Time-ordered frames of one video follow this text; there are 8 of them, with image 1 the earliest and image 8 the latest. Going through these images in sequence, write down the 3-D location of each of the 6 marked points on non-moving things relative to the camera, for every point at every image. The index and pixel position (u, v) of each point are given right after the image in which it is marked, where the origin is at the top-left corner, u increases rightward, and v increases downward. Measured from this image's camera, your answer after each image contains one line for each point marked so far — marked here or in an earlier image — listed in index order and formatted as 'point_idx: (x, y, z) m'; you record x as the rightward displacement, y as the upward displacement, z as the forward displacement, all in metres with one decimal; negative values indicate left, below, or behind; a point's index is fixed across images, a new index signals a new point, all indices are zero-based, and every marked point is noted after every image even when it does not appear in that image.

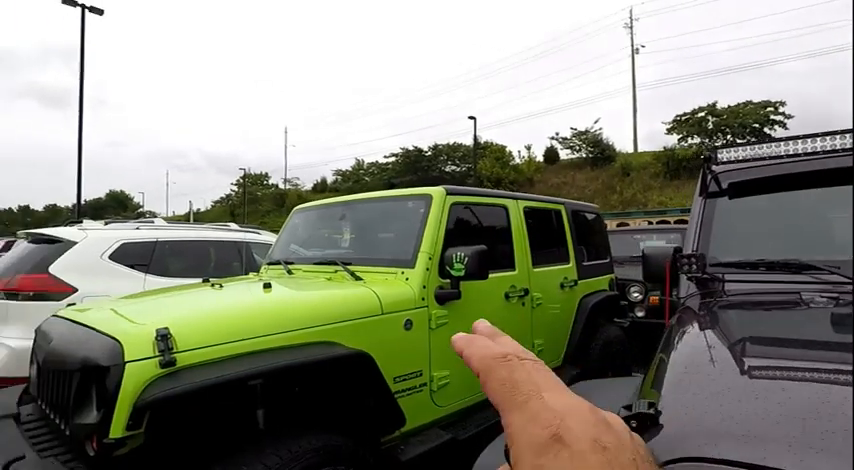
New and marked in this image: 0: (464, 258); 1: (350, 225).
0: (+0.2, -0.1, +2.6) m
1: (-0.5, +0.1, +3.5) m
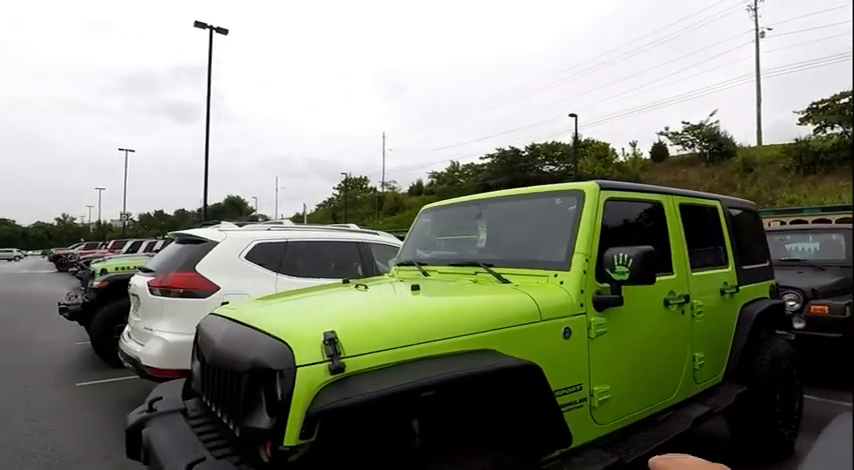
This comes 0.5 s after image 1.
0: (+0.9, -0.1, +2.4) m
1: (+0.4, +0.1, +3.3) m
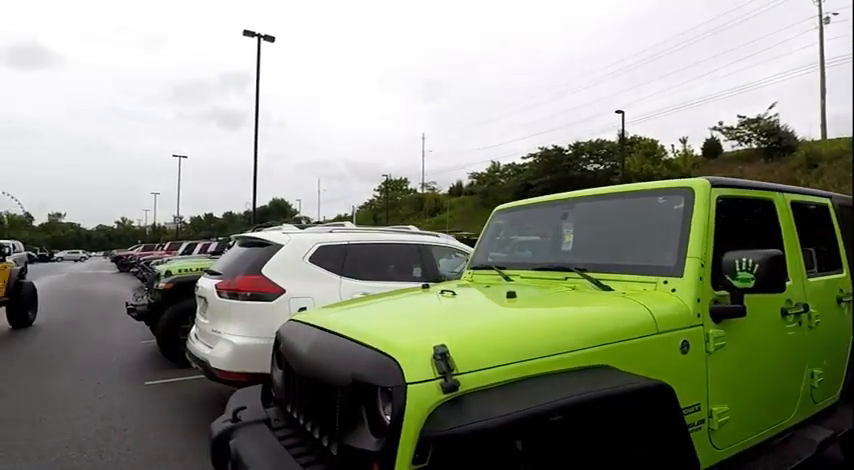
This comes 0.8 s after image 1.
0: (+1.3, -0.1, +2.1) m
1: (+0.8, 0.0, +3.1) m
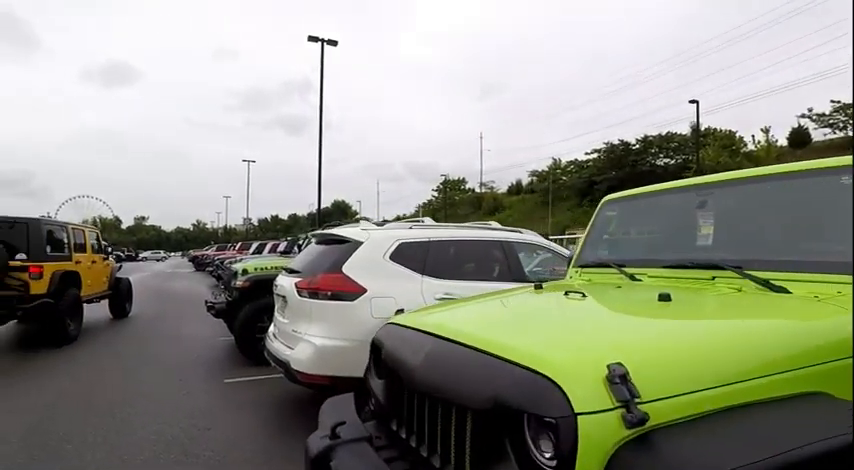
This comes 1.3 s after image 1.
0: (+1.7, -0.1, +1.6) m
1: (+1.4, +0.1, +2.6) m
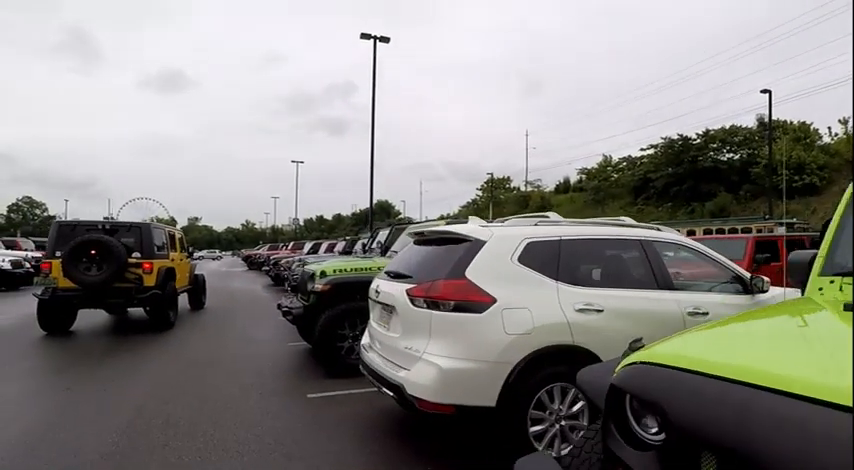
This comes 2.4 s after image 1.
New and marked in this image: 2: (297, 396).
0: (+2.4, -0.1, +0.6) m
1: (+2.2, +0.1, +1.7) m
2: (-1.5, -1.8, +6.1) m
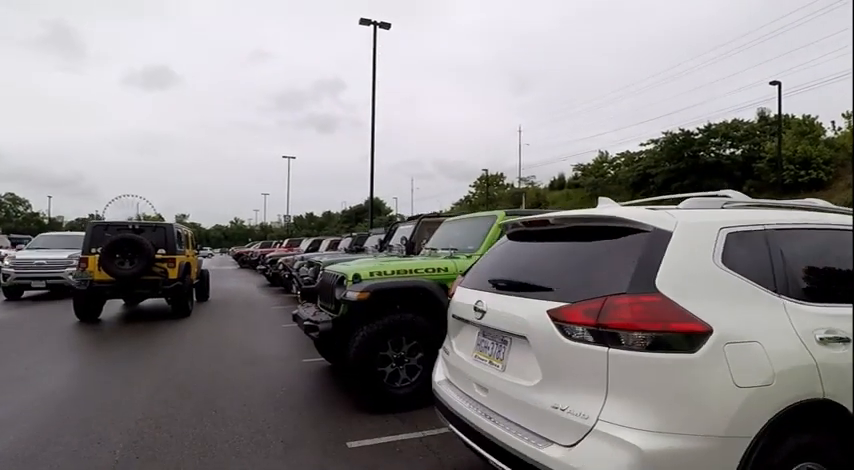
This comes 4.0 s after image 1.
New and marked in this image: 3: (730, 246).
0: (+3.2, 0.0, -0.8) m
1: (+2.9, +0.2, +0.2) m
2: (-0.8, -1.7, +4.6) m
3: (+1.5, 0.0, +2.6) m
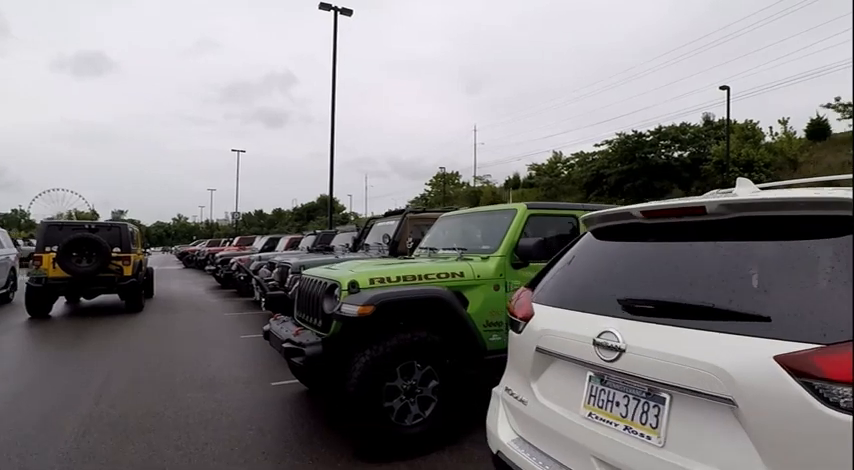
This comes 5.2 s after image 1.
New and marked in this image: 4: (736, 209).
0: (+3.9, 0.0, -1.6) m
1: (+3.5, +0.2, -0.6) m
2: (-0.6, -1.7, +3.4) m
3: (+1.8, 0.0, +1.7) m
4: (+1.1, +0.1, +2.0) m
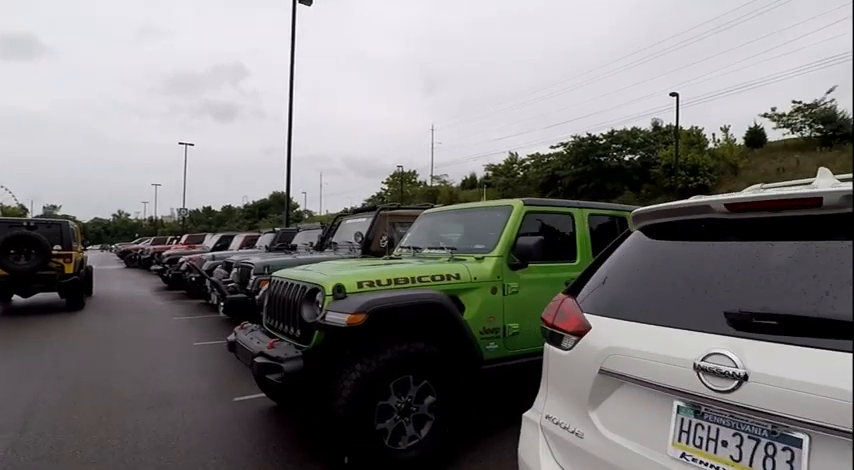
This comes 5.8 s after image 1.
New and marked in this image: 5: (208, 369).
0: (+4.3, 0.0, -1.7) m
1: (+3.9, +0.2, -0.8) m
2: (-0.6, -1.7, +2.9) m
3: (+2.0, 0.0, +1.4) m
4: (+1.2, +0.1, +1.6) m
5: (-2.7, -1.7, +6.6) m
